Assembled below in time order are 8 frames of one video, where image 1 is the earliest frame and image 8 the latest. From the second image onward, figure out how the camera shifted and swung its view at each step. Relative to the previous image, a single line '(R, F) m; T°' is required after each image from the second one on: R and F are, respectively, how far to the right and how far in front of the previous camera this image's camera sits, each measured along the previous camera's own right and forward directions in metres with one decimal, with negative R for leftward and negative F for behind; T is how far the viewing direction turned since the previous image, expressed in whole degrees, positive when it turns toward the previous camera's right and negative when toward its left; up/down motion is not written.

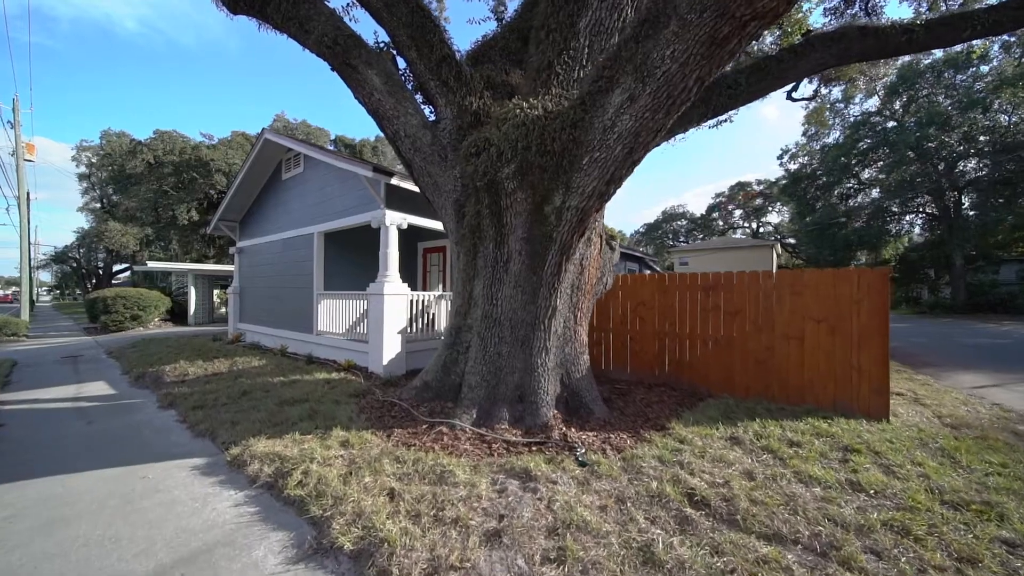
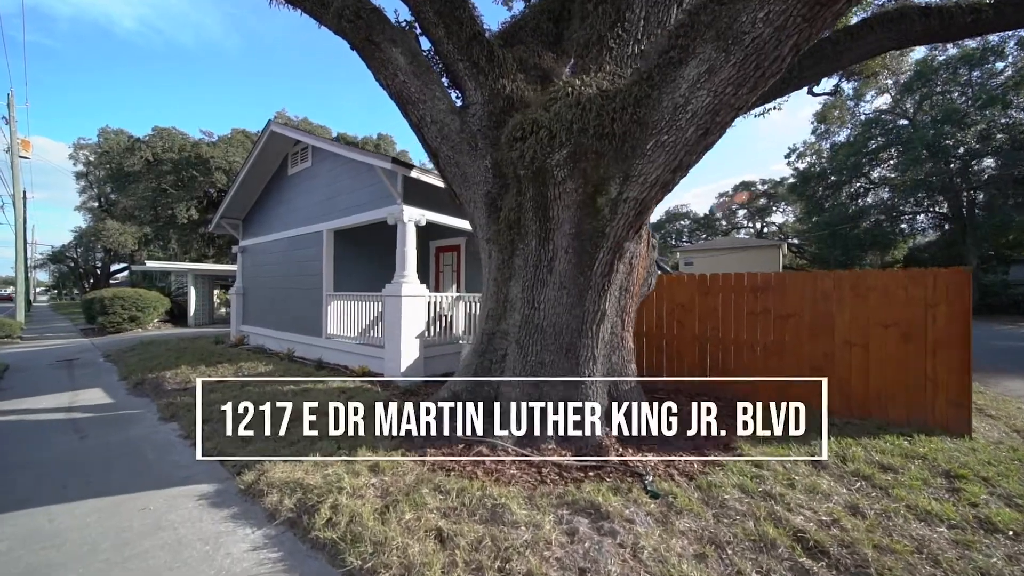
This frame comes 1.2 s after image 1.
(-0.6, +0.5) m; 0°
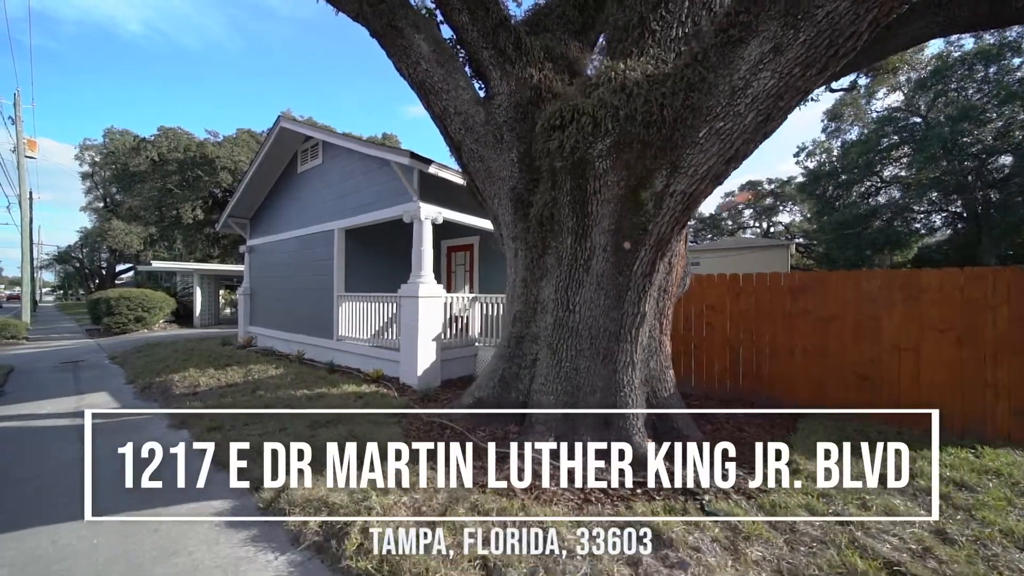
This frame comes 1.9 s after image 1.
(-0.4, +0.2) m; 0°
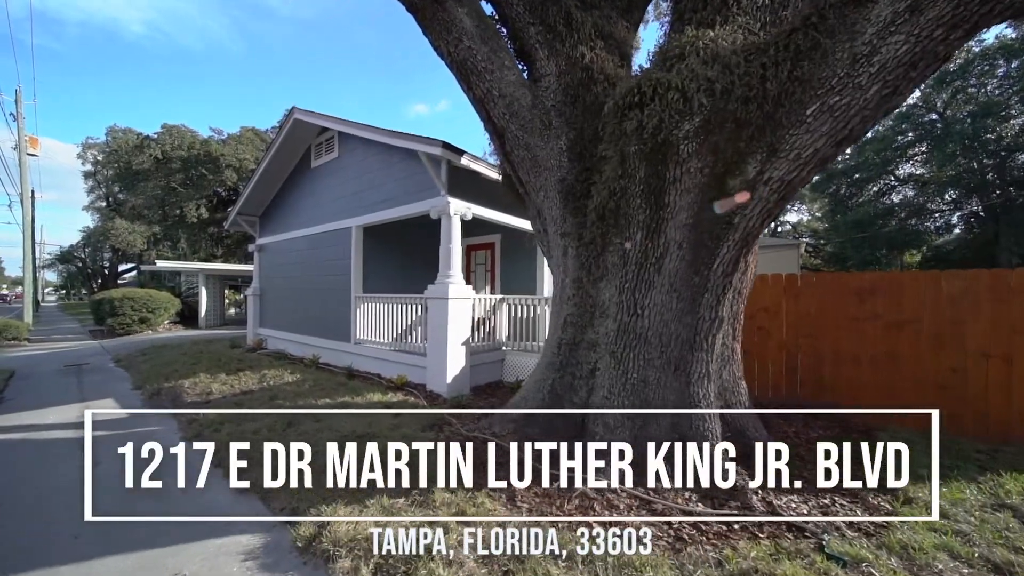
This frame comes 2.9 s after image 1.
(-0.6, +0.4) m; 0°
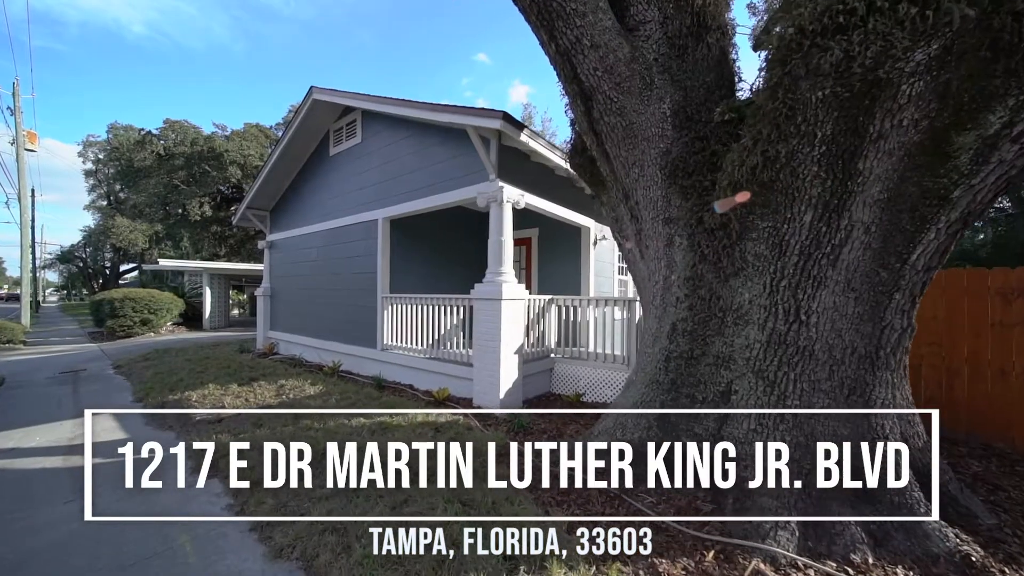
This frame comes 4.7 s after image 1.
(-0.9, +0.8) m; 0°
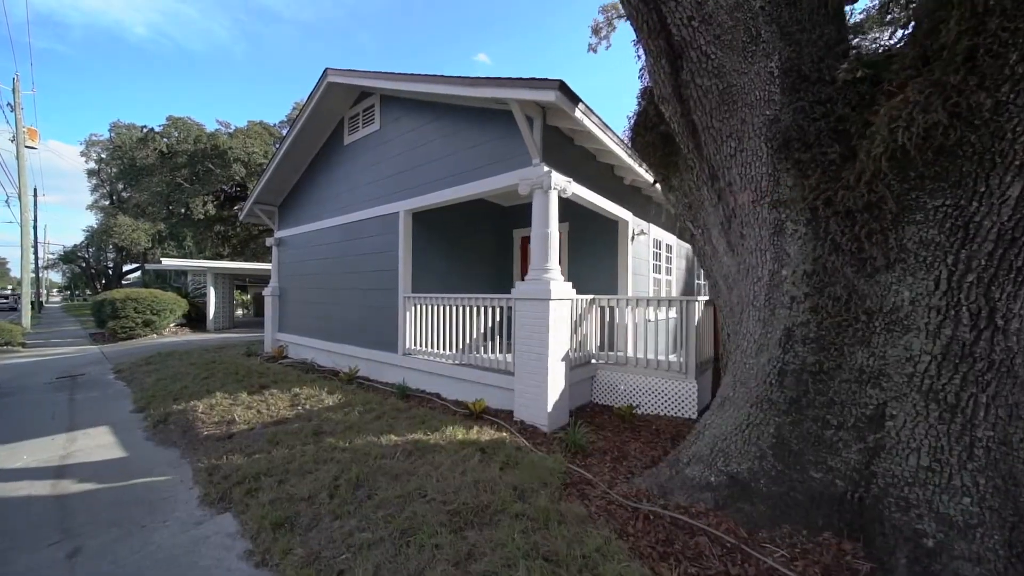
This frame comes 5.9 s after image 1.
(-0.6, +0.6) m; 0°
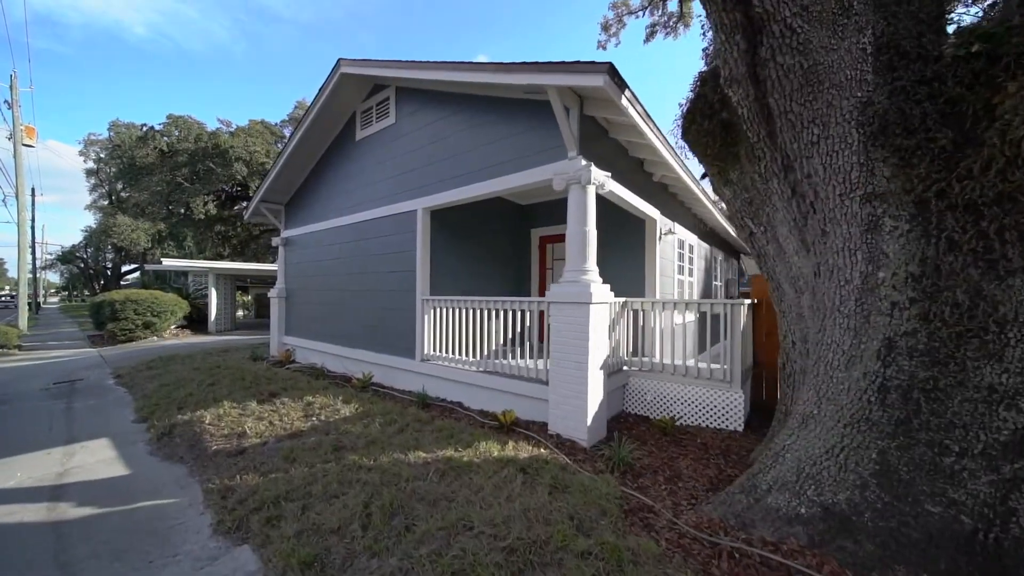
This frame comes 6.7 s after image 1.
(-0.4, +0.3) m; 0°
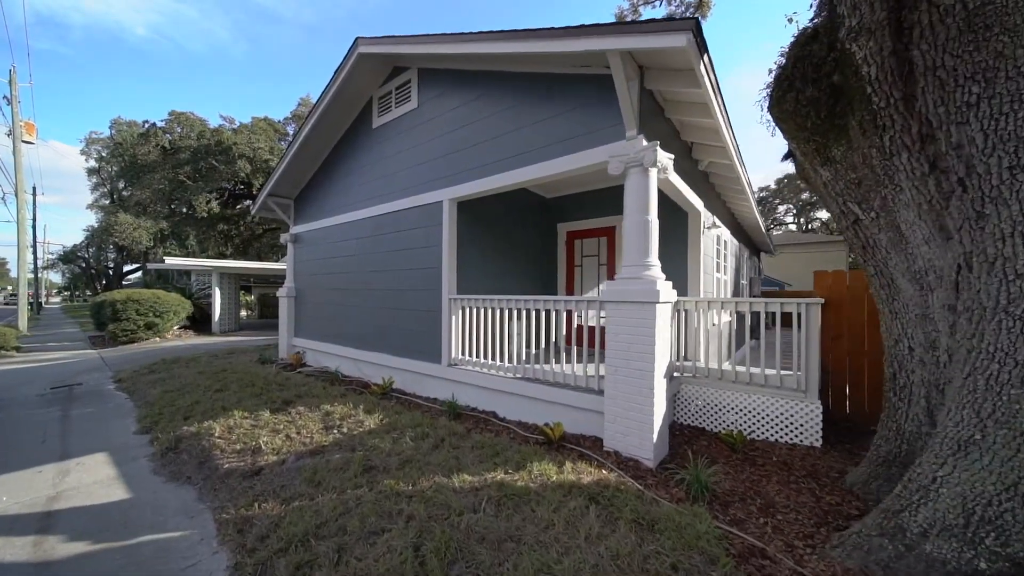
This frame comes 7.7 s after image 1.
(-0.6, +0.5) m; 0°
